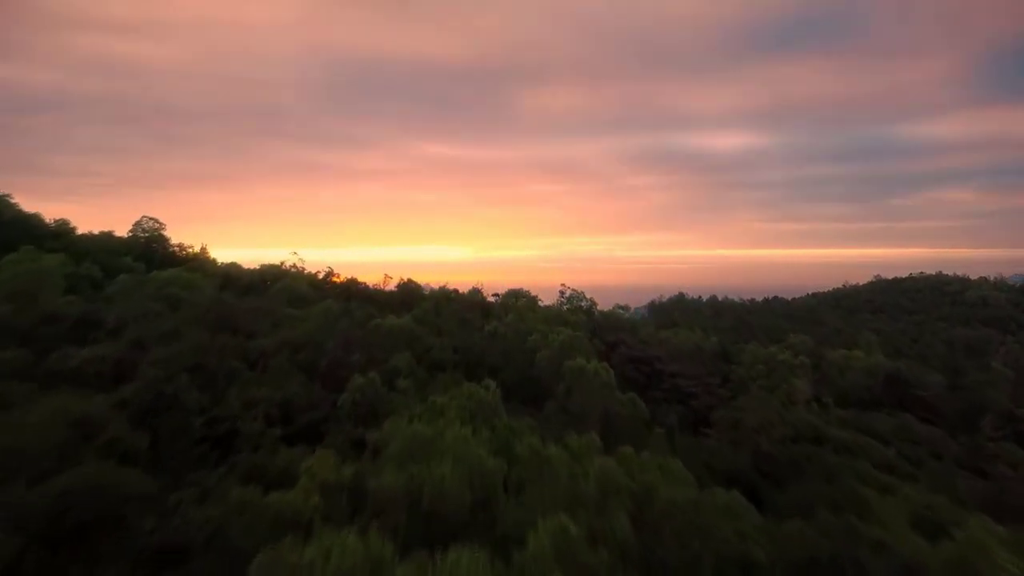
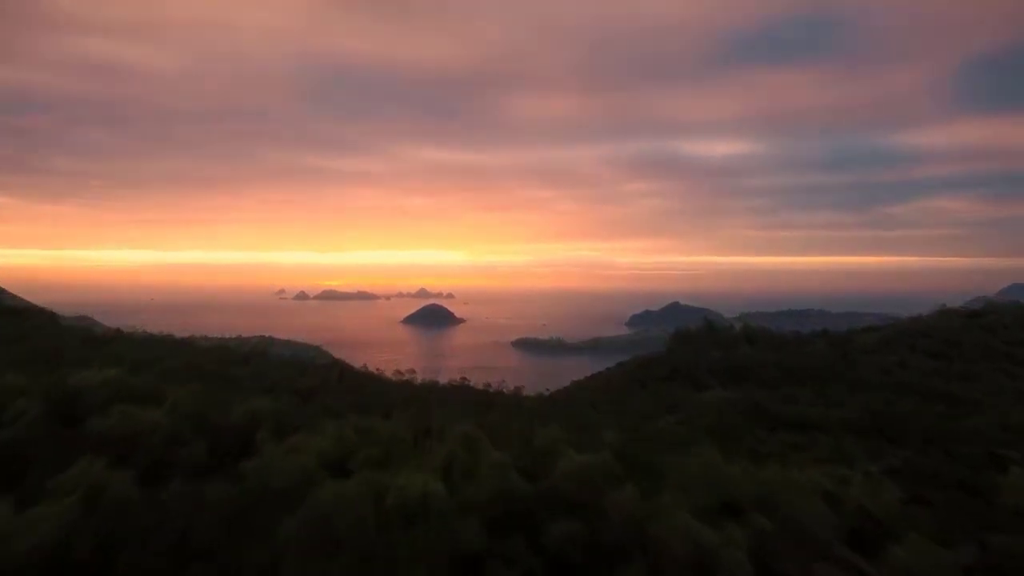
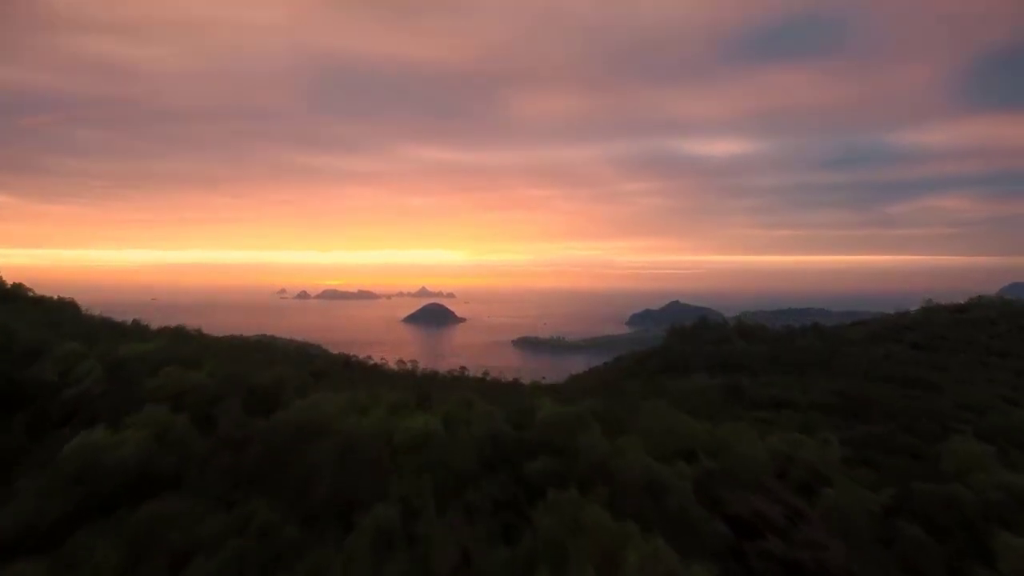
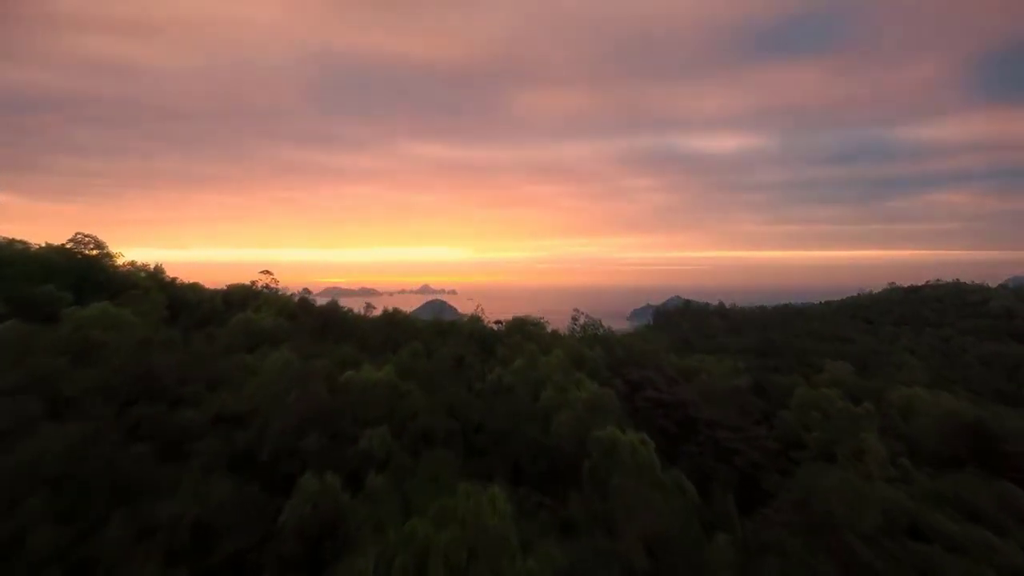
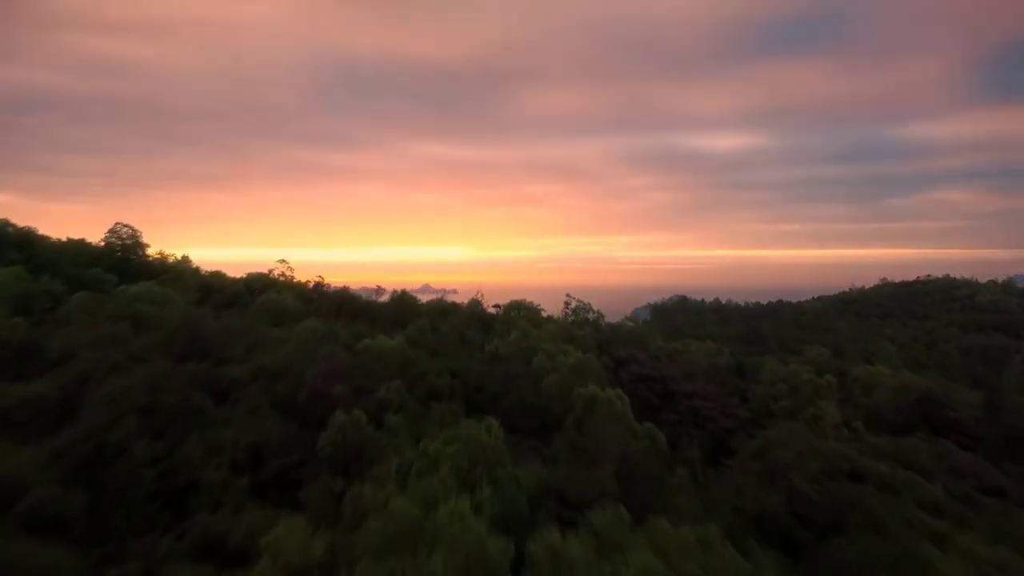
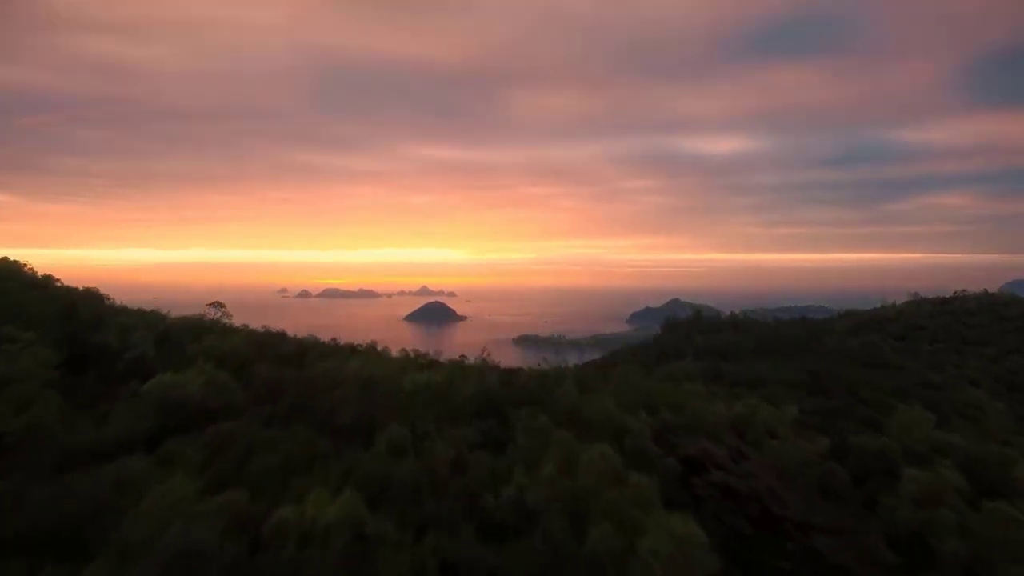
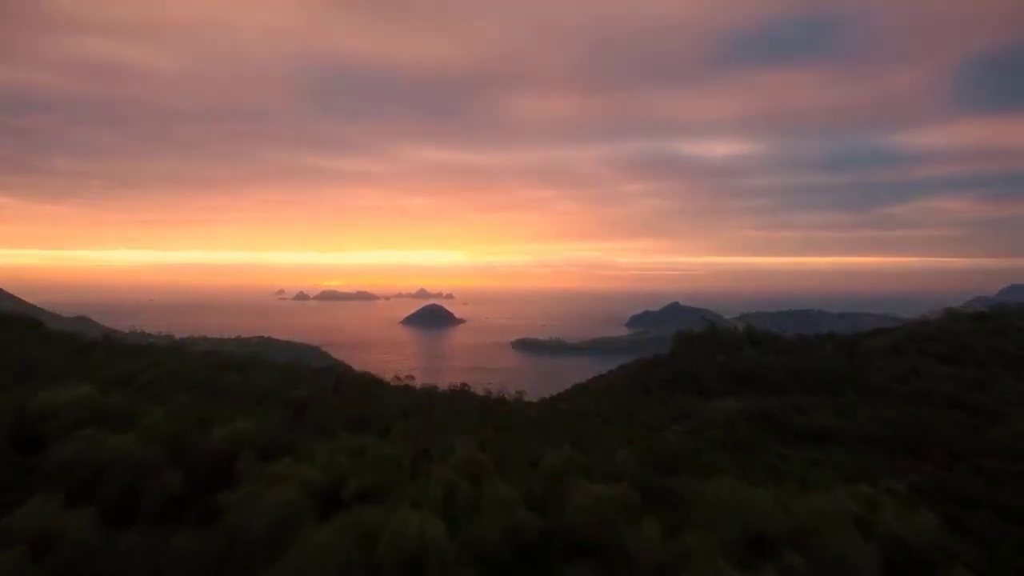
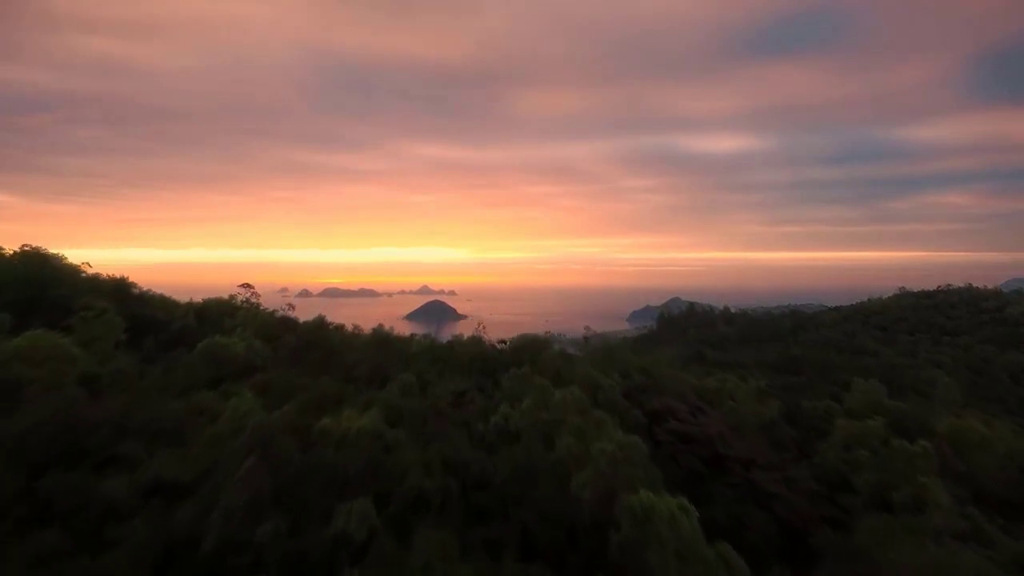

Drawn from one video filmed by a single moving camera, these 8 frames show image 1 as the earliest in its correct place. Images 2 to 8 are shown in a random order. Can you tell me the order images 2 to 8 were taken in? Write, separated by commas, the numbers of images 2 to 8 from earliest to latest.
5, 4, 8, 6, 3, 2, 7
